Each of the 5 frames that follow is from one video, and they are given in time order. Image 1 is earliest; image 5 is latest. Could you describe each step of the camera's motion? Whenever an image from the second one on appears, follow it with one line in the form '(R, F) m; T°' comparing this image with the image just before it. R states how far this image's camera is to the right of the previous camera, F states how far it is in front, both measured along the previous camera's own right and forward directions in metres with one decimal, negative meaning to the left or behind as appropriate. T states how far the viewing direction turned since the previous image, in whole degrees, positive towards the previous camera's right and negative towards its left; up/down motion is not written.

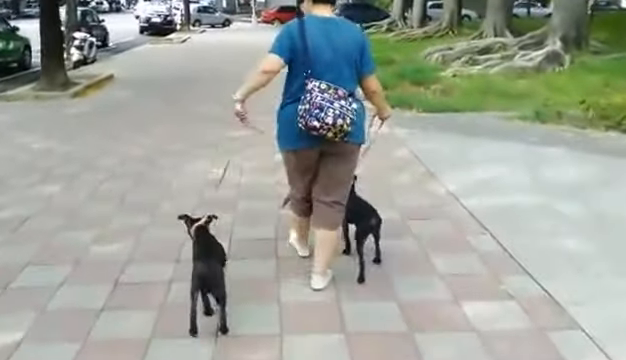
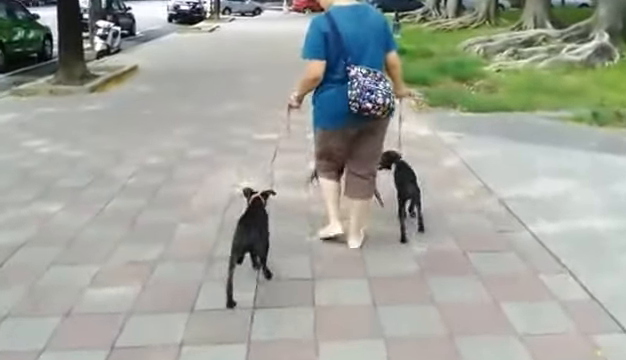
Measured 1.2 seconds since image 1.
(-0.1, +0.9) m; -2°
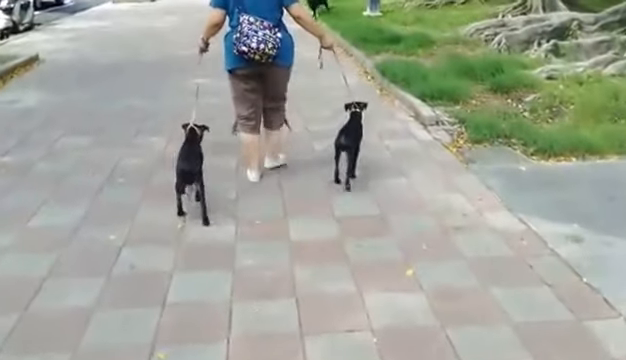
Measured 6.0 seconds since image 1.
(-0.2, +4.4) m; +3°
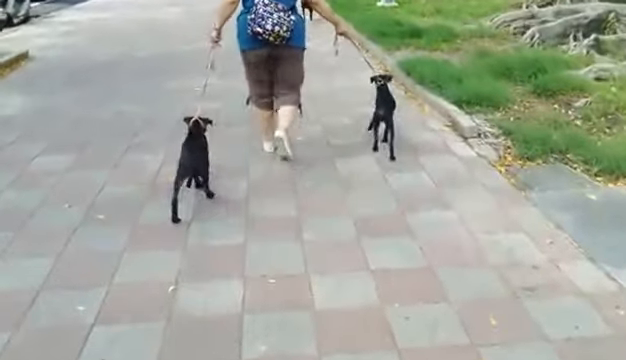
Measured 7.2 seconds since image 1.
(-0.1, +1.1) m; -1°
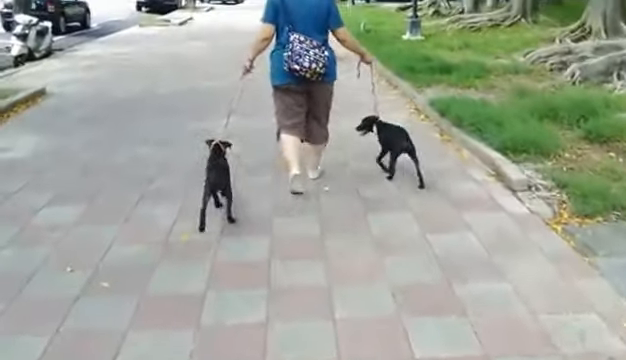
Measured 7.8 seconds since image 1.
(-0.1, +0.6) m; -2°
